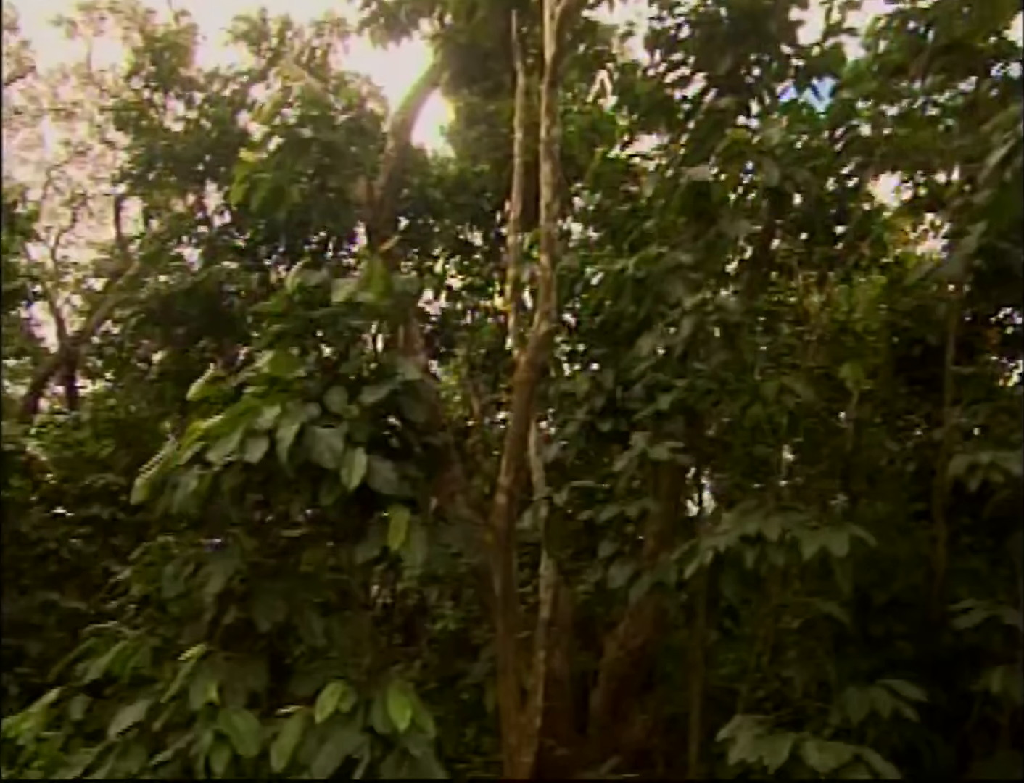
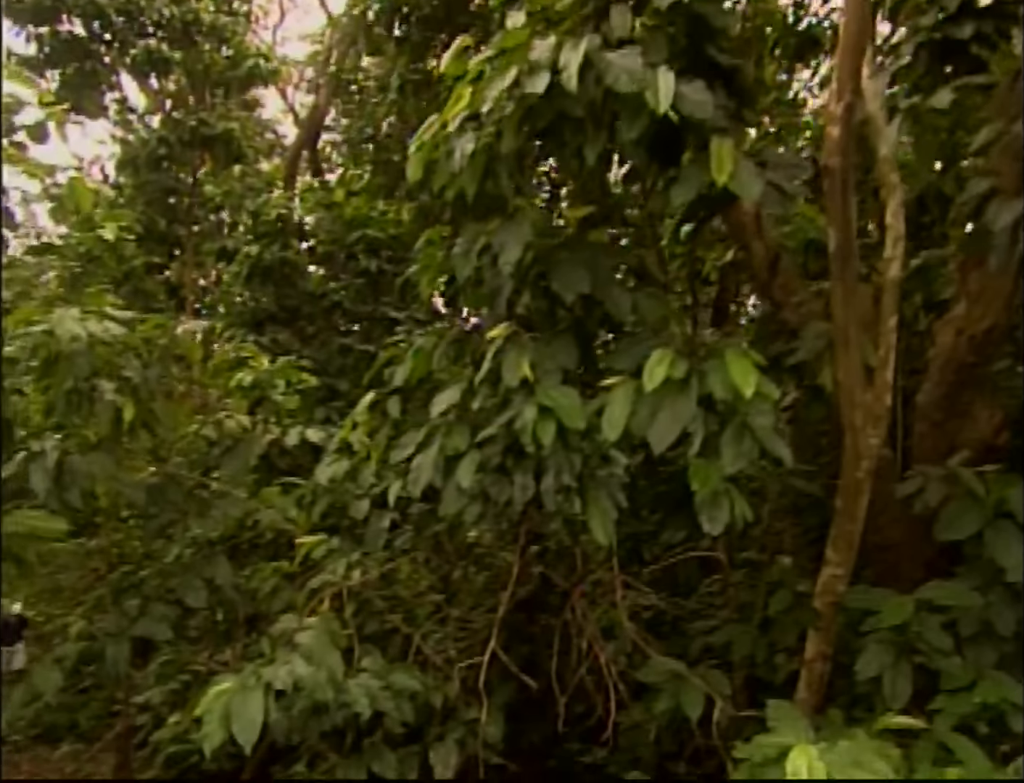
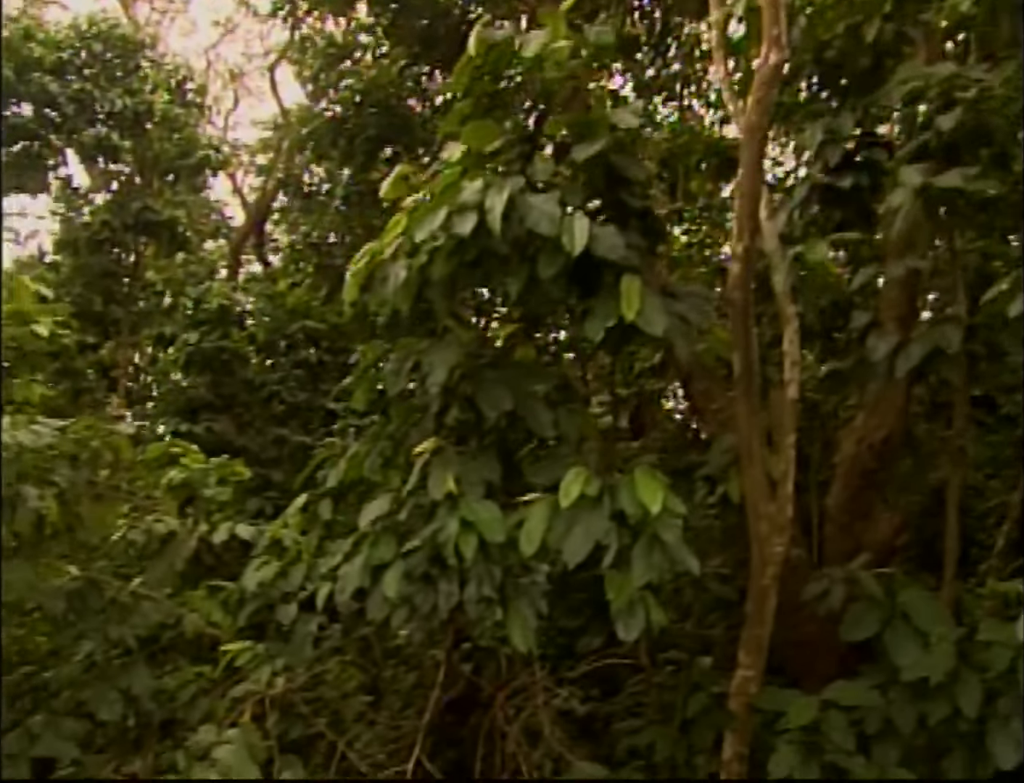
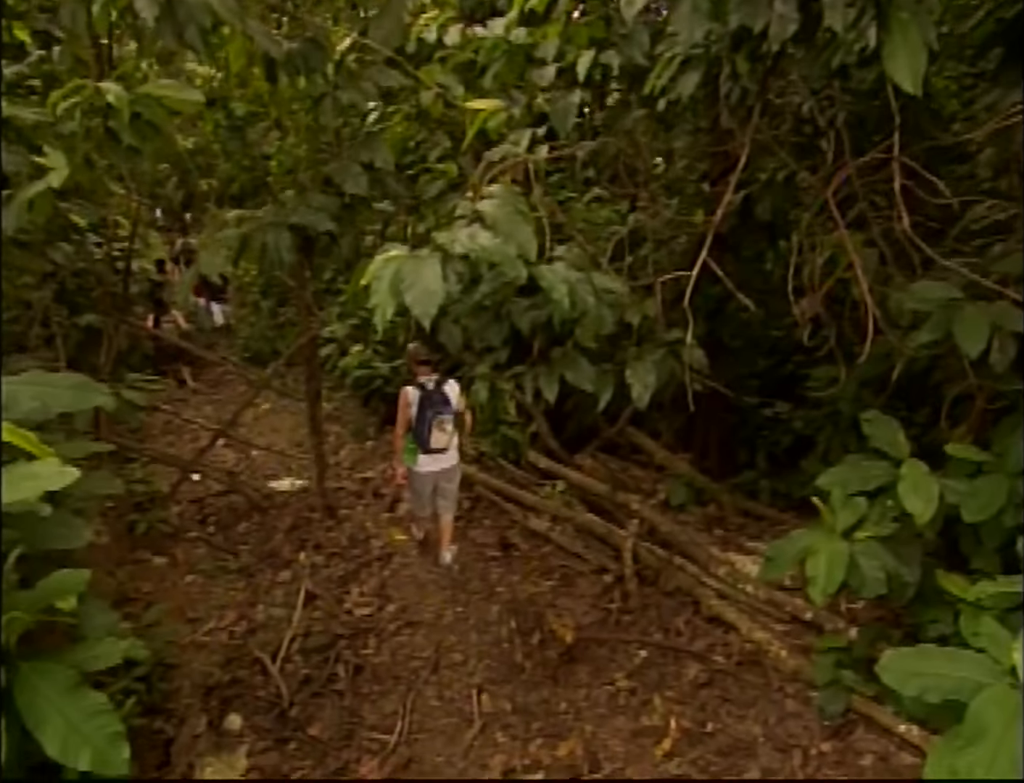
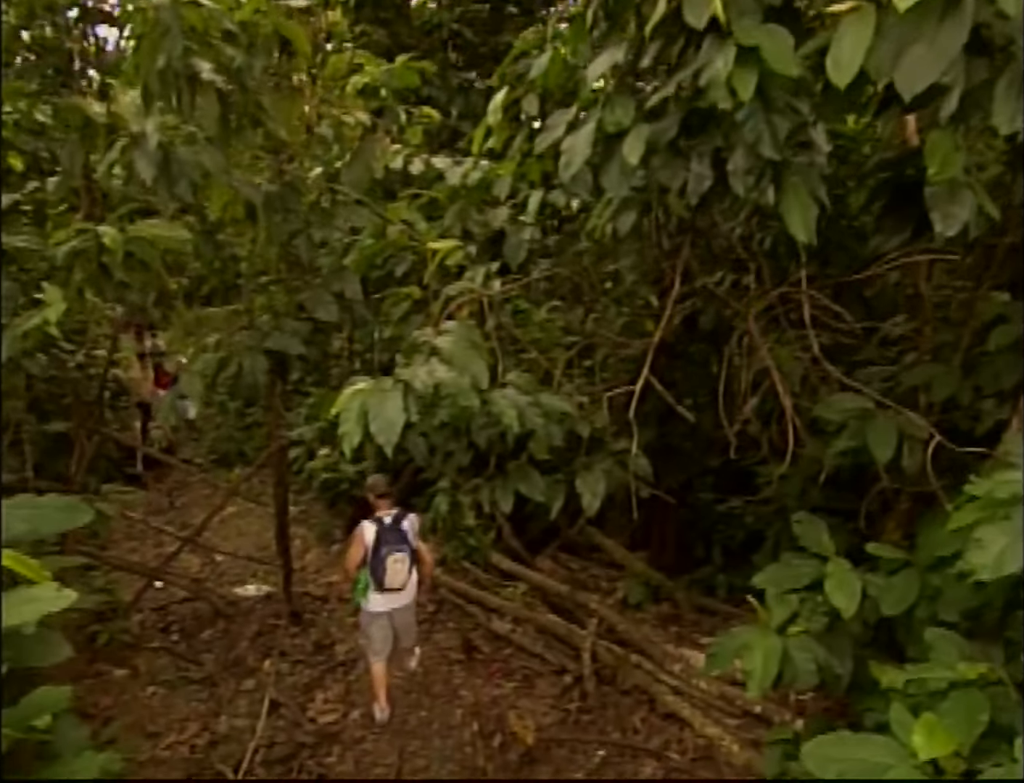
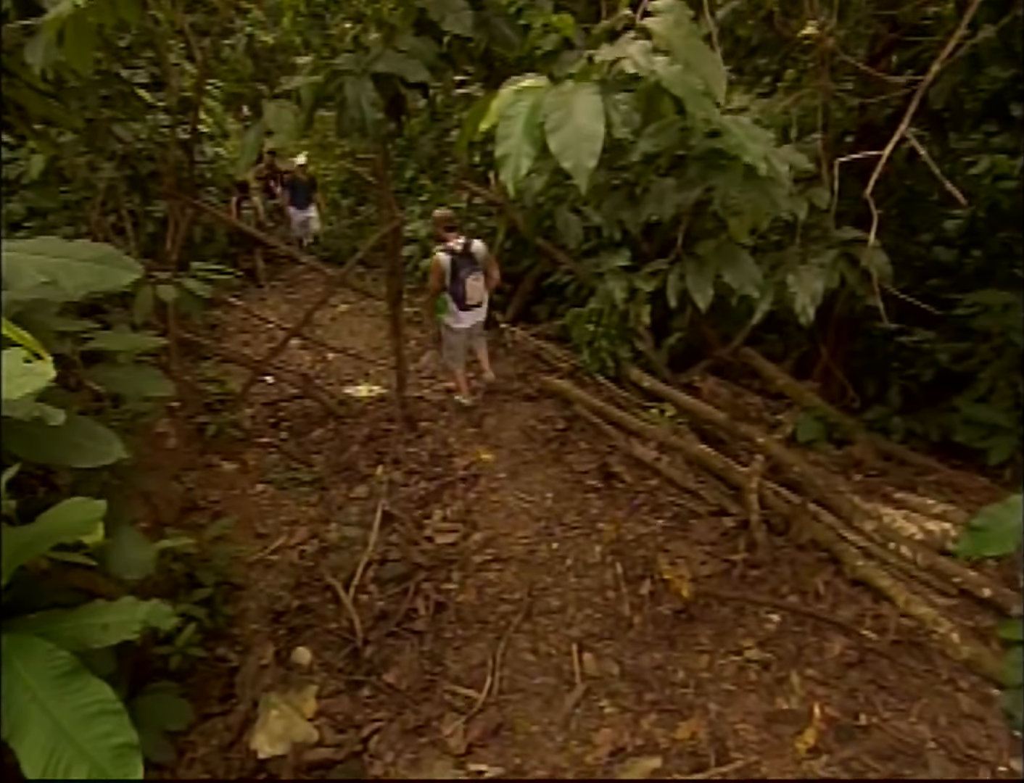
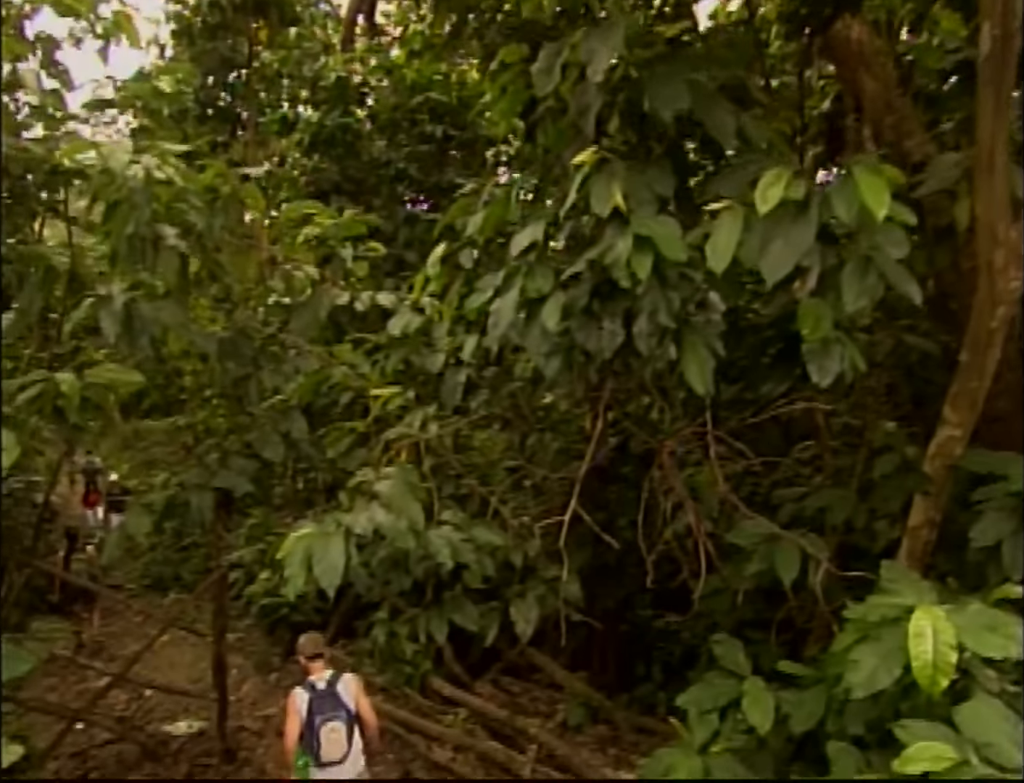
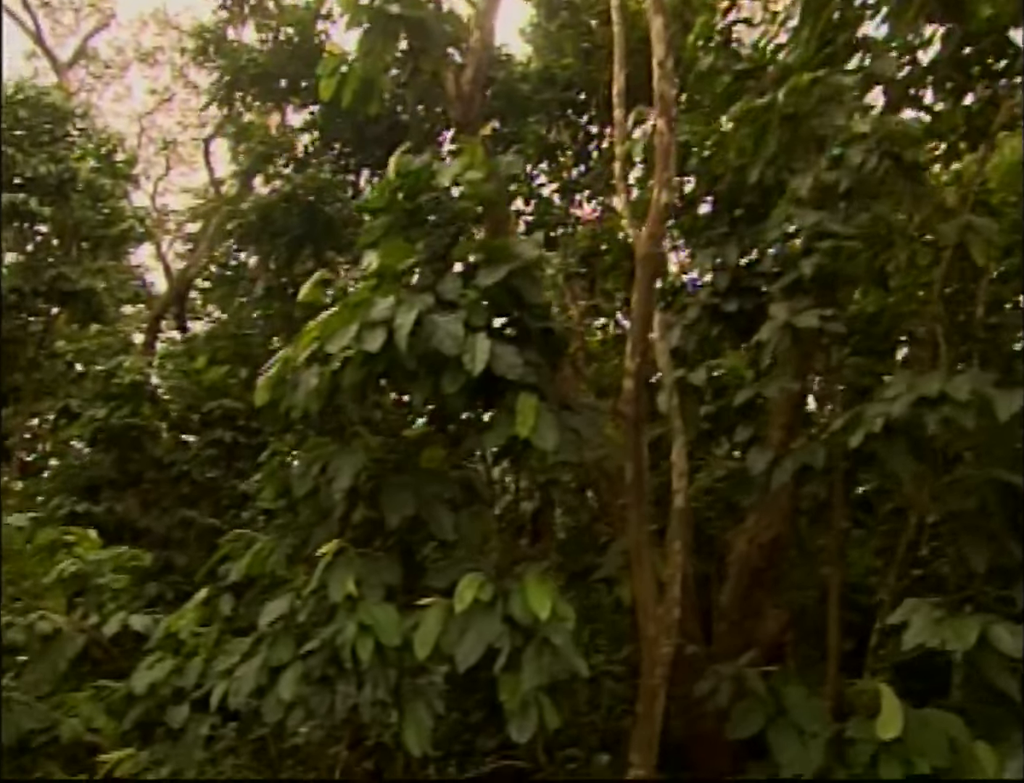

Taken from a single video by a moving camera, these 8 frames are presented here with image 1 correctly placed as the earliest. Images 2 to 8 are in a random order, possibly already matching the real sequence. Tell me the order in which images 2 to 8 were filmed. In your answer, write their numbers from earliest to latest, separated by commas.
8, 3, 2, 7, 5, 4, 6
